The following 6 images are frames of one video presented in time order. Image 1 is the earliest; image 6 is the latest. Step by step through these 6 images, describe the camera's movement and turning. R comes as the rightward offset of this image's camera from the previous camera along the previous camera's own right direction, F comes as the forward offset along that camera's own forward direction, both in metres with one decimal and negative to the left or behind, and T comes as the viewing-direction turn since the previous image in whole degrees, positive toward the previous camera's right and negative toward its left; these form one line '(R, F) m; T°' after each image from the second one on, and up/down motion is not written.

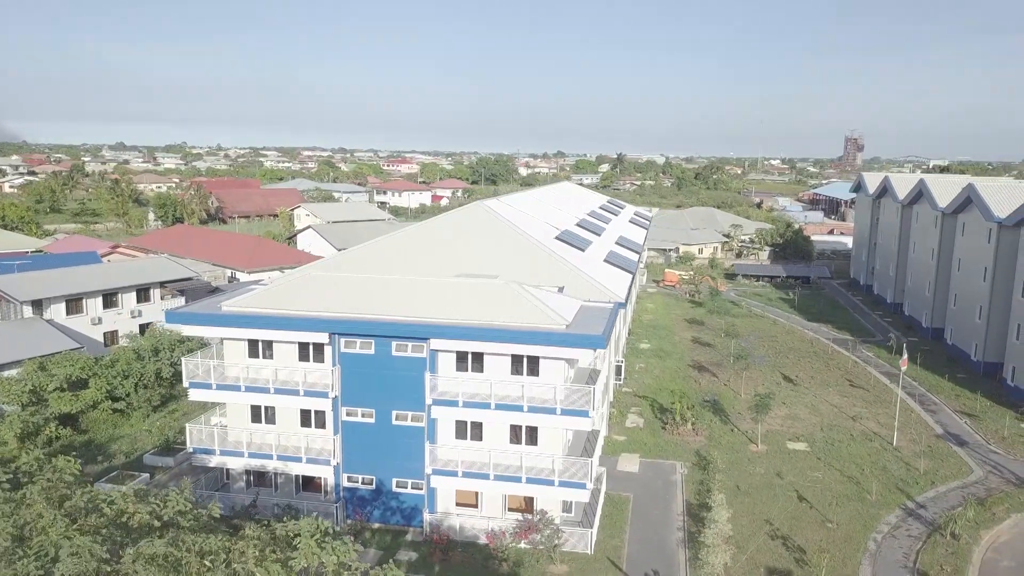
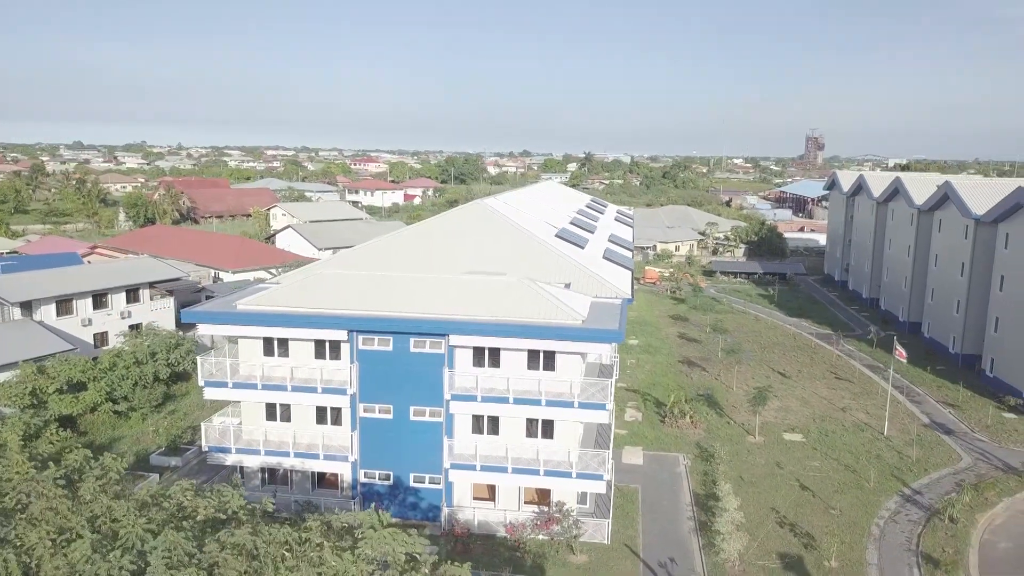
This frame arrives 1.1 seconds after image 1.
(-0.9, -0.3) m; +2°
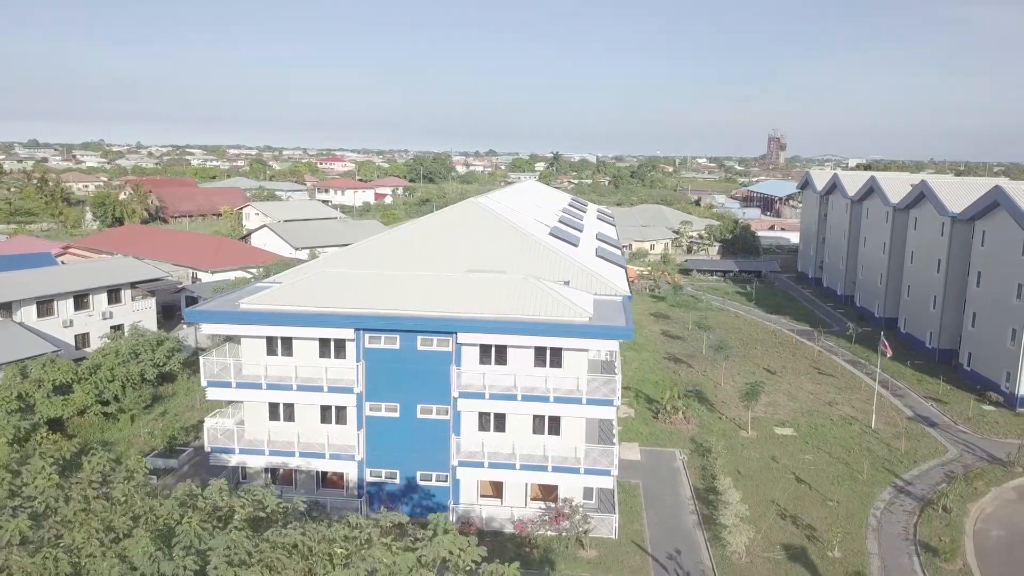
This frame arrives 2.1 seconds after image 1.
(-0.8, 0.0) m; +2°
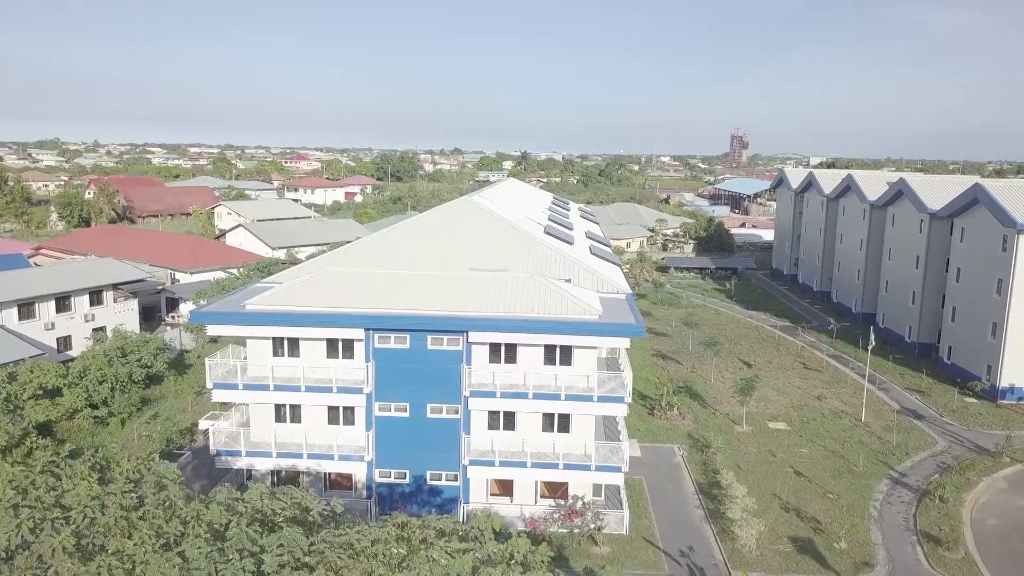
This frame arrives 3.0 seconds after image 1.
(-0.8, 0.0) m; +2°
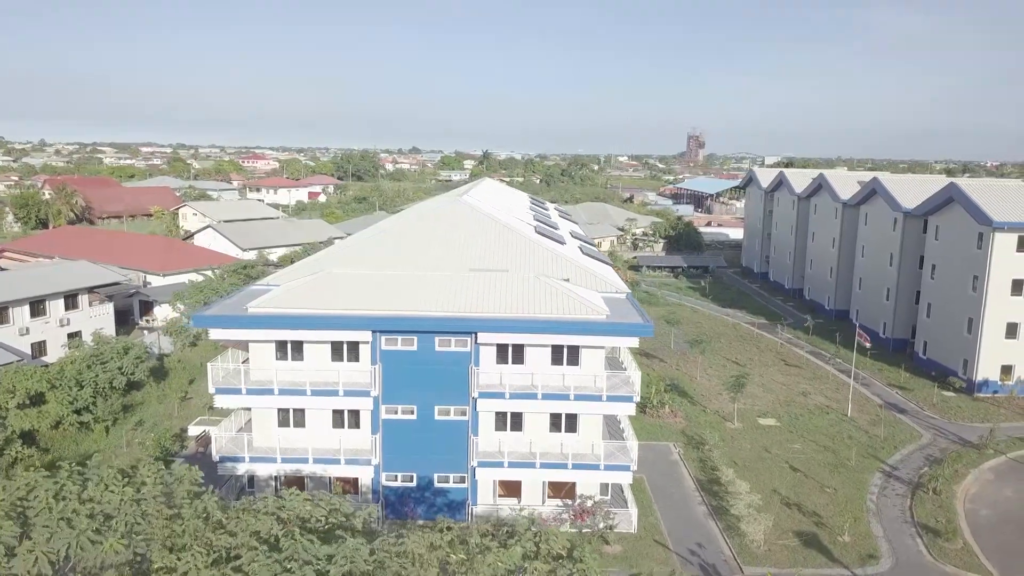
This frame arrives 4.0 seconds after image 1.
(-0.9, +0.1) m; +3°
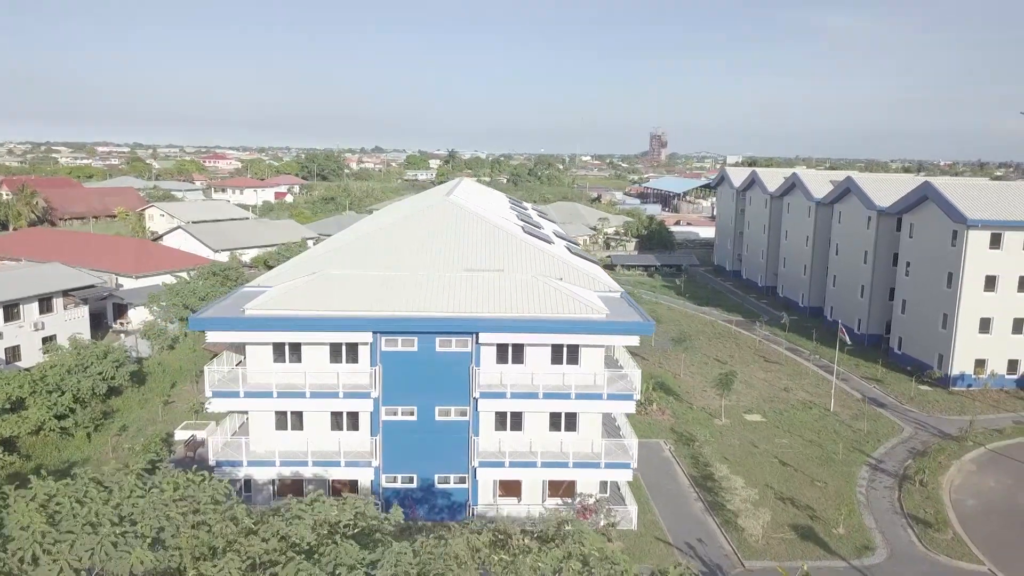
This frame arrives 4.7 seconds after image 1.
(-0.7, 0.0) m; +2°
